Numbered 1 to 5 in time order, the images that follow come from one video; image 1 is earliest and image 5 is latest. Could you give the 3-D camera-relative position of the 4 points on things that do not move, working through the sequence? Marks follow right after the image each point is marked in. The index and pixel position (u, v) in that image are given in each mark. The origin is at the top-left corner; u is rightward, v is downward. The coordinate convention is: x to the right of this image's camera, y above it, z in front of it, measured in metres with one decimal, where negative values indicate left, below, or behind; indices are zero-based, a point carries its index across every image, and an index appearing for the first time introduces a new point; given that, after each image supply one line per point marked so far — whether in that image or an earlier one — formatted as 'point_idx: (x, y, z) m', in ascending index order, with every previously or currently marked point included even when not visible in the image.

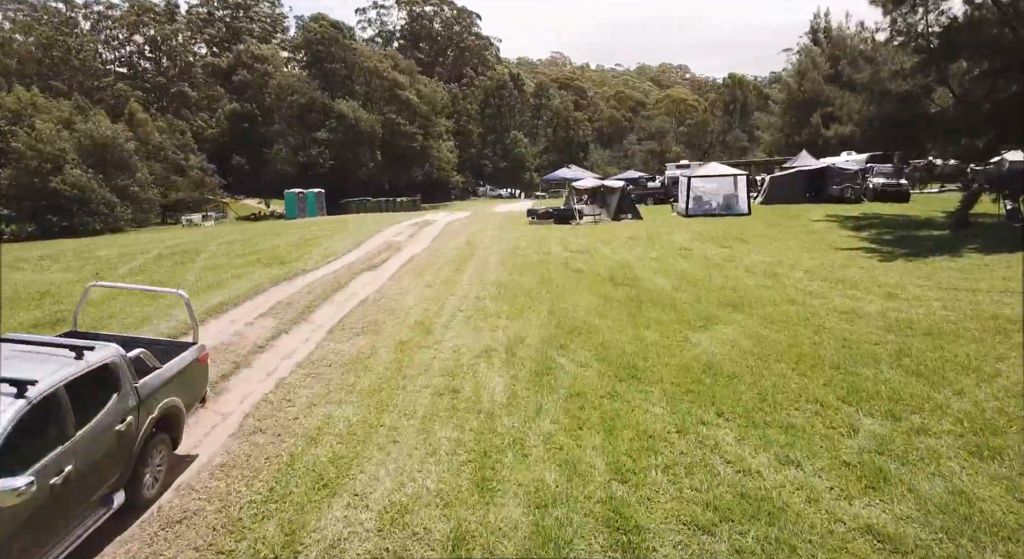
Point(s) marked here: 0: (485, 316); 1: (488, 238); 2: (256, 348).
0: (-0.3, -0.4, +6.9) m
1: (-0.4, +0.8, +12.0) m
2: (-2.2, -0.6, +5.5) m
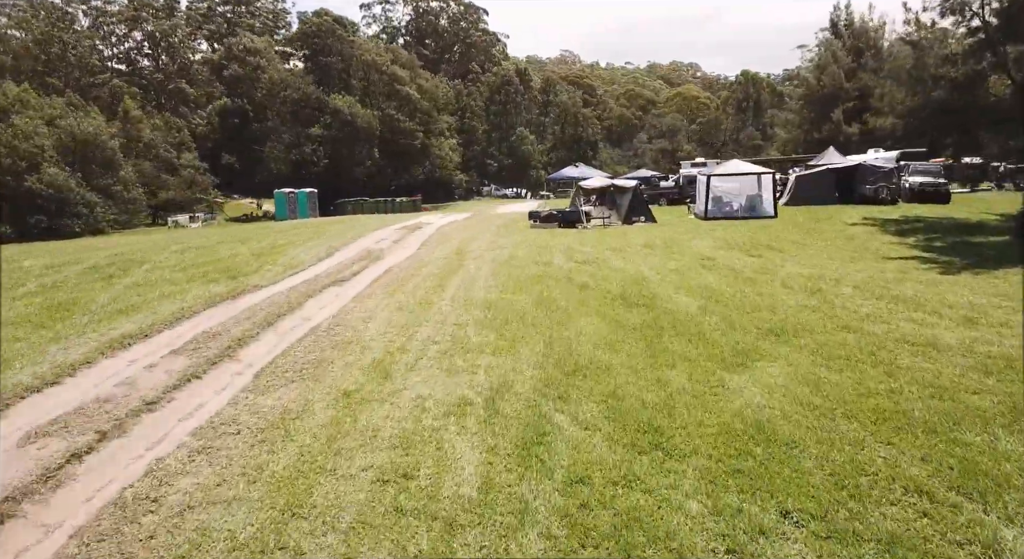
0: (-0.4, -0.6, +5.4) m
1: (-0.5, +0.6, +10.5) m
2: (-2.3, -0.8, +4.0) m
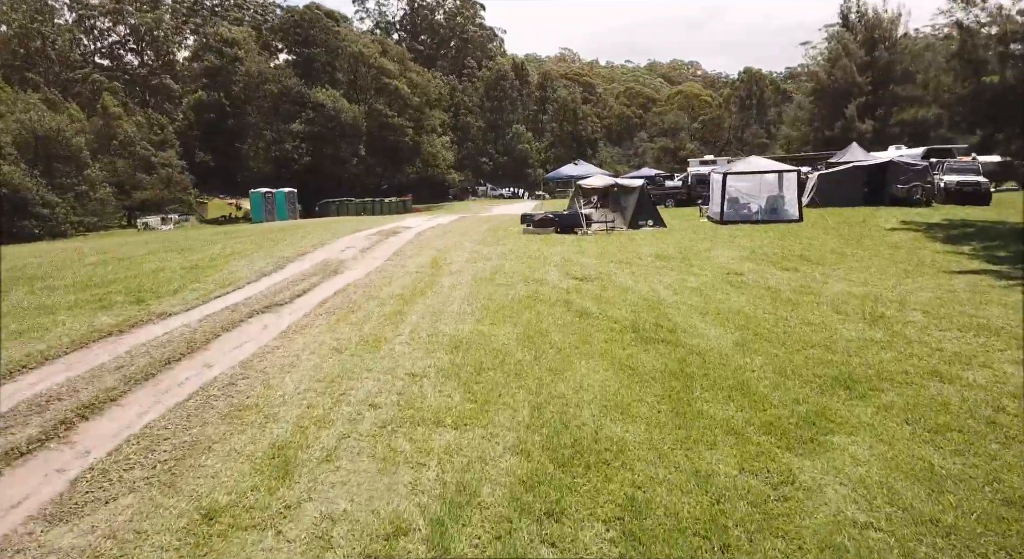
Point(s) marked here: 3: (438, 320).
0: (-0.6, -0.8, +3.8) m
1: (-0.7, +0.3, +8.9) m
2: (-2.5, -1.0, +2.4) m
3: (-0.6, -0.4, +5.6) m
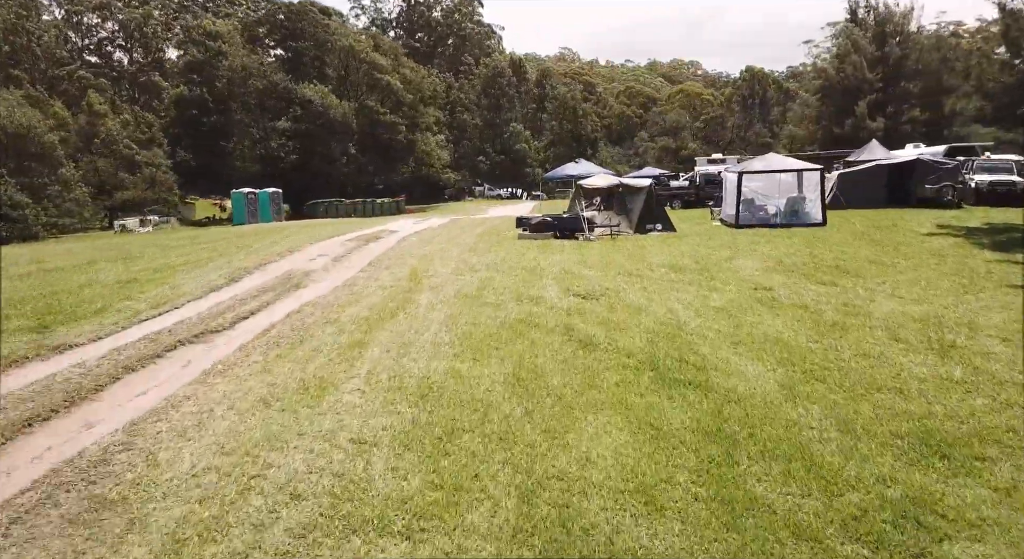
0: (-0.7, -1.0, +2.6) m
1: (-0.8, +0.2, +7.7) m
2: (-2.6, -1.2, +1.3) m
3: (-0.7, -0.5, +4.4) m
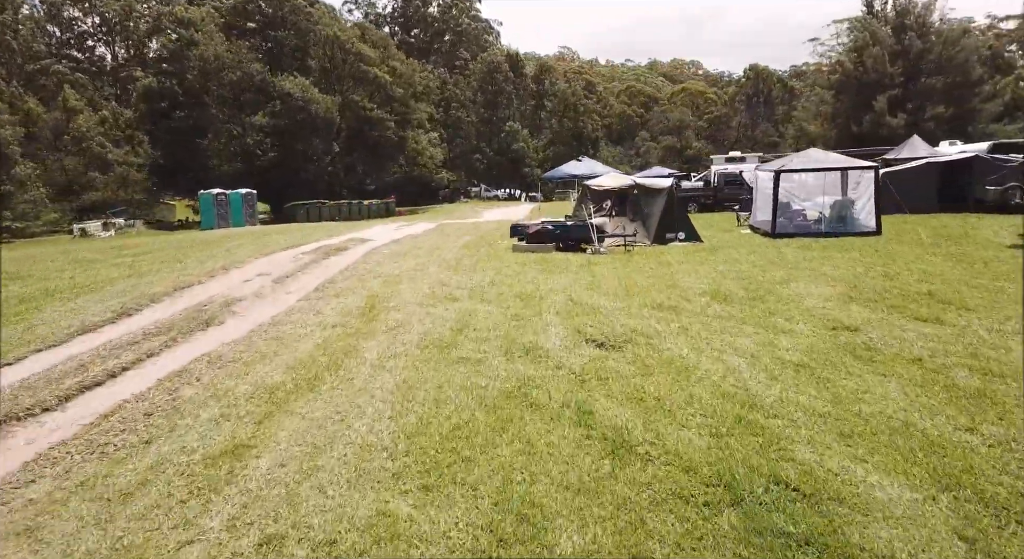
0: (-0.7, -1.2, +0.8) m
1: (-0.8, -0.1, +5.9) m
2: (-2.6, -1.4, -0.6) m
3: (-0.8, -0.8, +2.6) m
